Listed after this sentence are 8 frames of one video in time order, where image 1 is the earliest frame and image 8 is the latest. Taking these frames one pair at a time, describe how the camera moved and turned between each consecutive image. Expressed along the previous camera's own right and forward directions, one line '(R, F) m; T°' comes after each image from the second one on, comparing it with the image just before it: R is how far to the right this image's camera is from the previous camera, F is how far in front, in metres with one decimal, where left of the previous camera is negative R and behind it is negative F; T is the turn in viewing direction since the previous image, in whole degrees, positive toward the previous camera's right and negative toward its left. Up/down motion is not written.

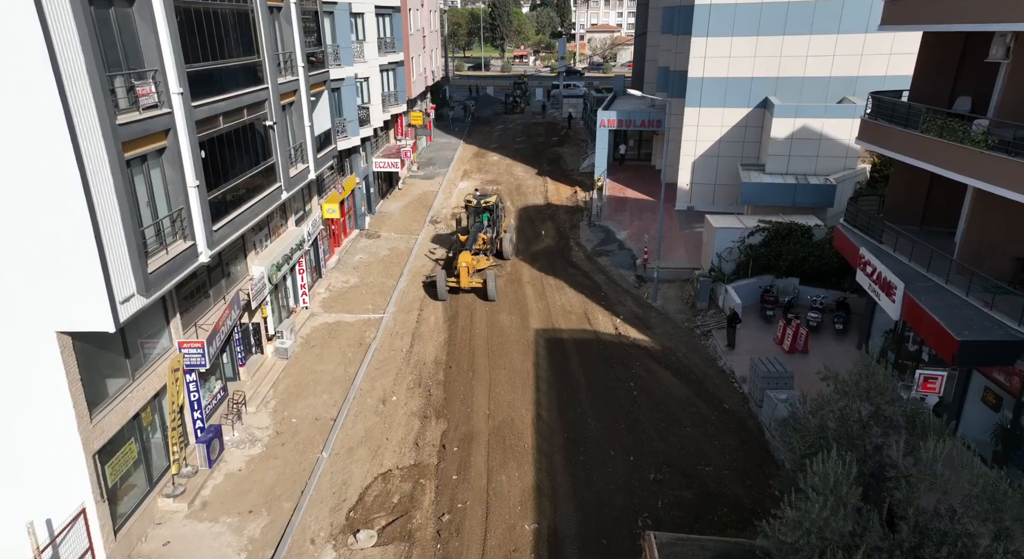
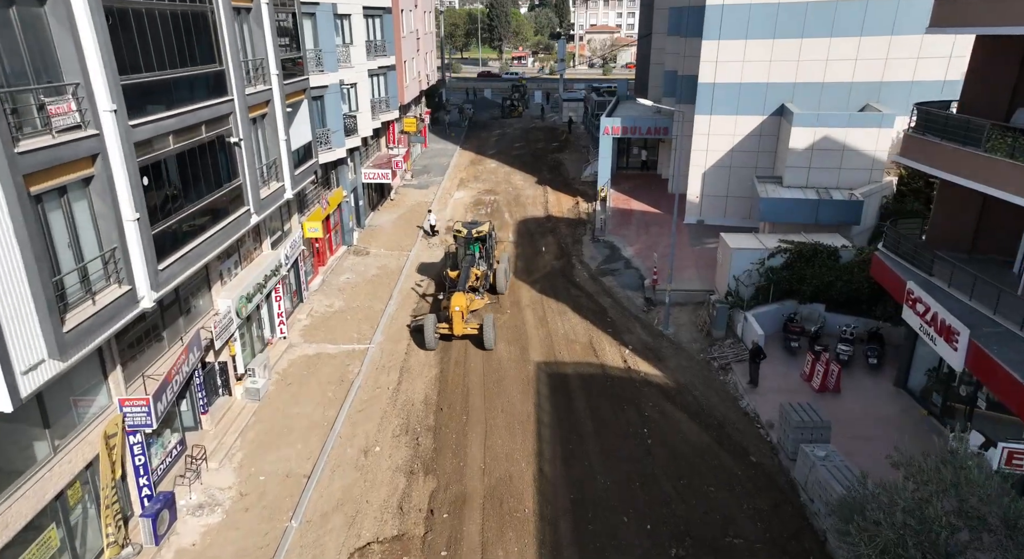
(0.0, +2.1) m; 0°
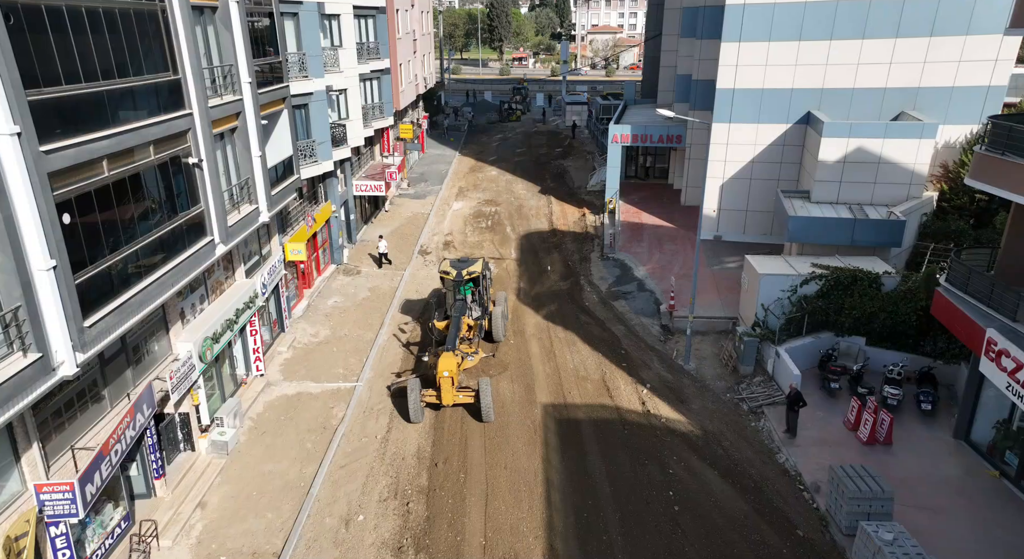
(-0.1, +2.3) m; 0°
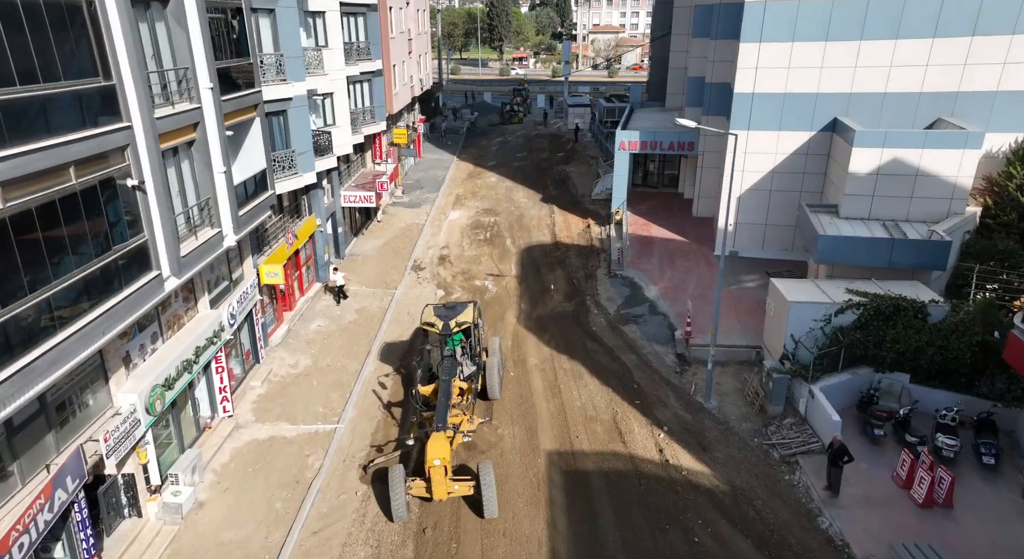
(0.0, +2.2) m; 0°
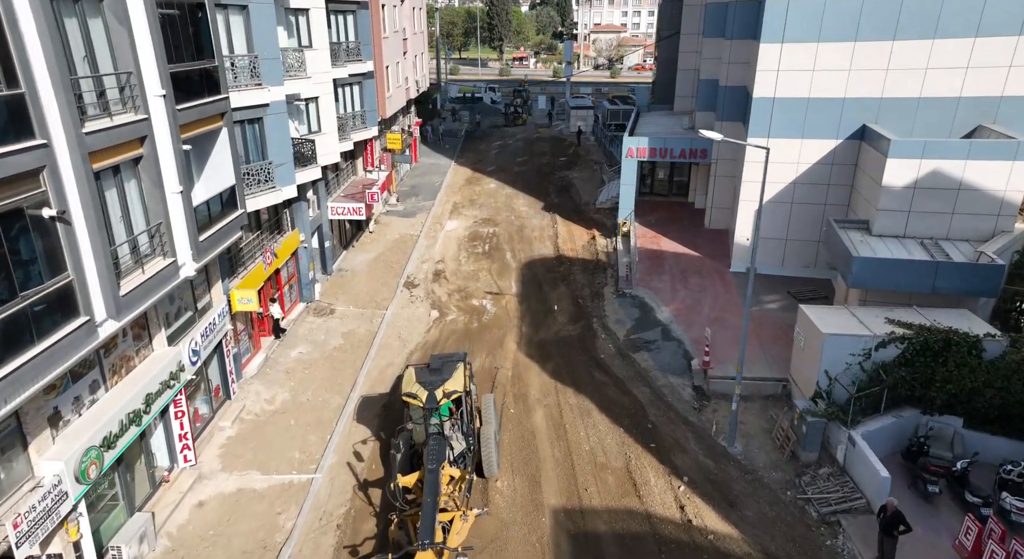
(0.0, +2.0) m; 0°
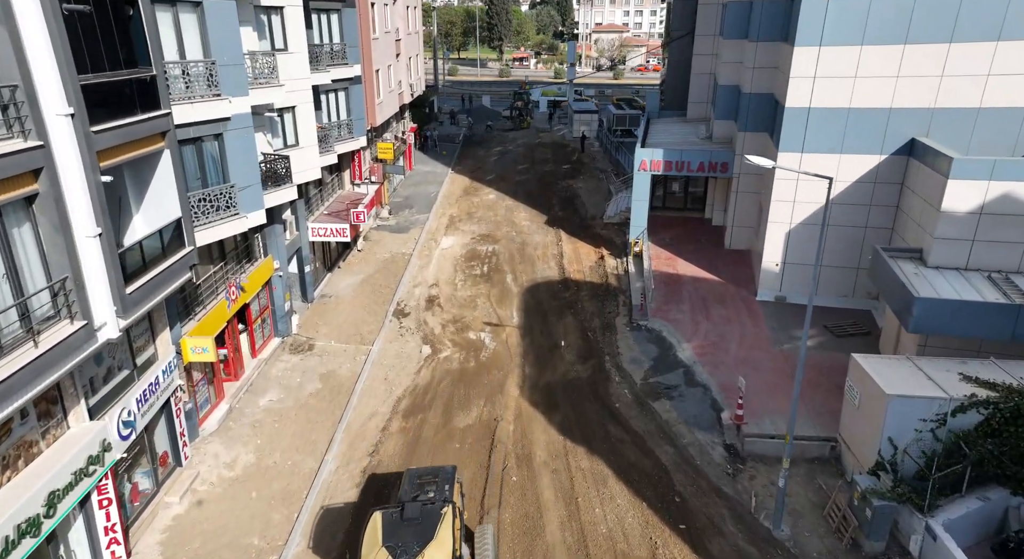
(-0.1, +2.7) m; 0°
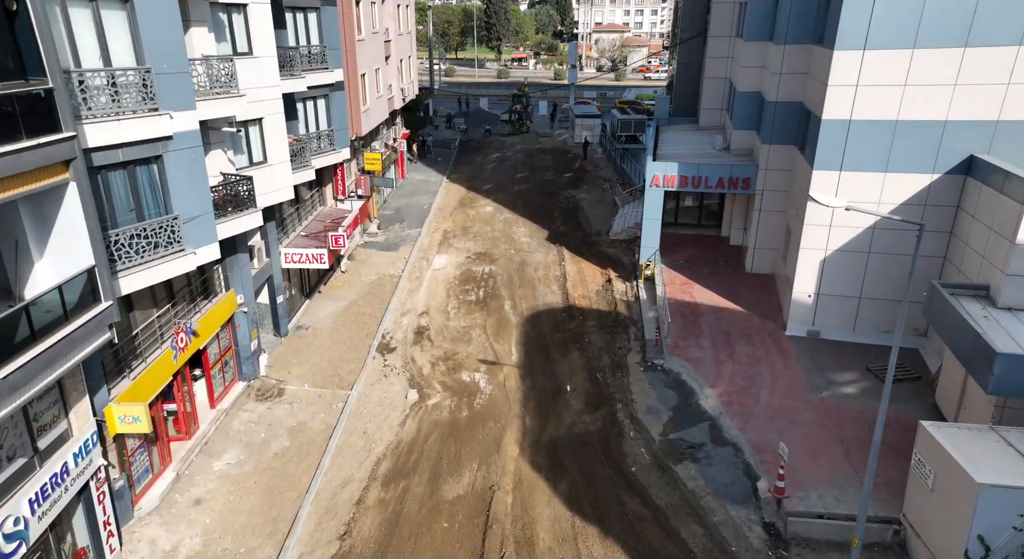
(0.0, +2.7) m; 0°
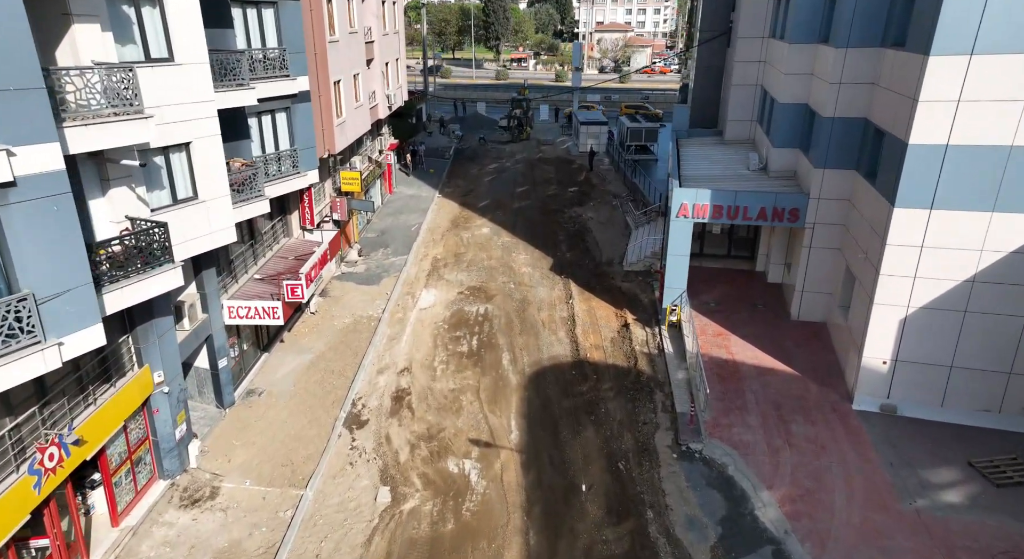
(0.0, +4.2) m; 0°
